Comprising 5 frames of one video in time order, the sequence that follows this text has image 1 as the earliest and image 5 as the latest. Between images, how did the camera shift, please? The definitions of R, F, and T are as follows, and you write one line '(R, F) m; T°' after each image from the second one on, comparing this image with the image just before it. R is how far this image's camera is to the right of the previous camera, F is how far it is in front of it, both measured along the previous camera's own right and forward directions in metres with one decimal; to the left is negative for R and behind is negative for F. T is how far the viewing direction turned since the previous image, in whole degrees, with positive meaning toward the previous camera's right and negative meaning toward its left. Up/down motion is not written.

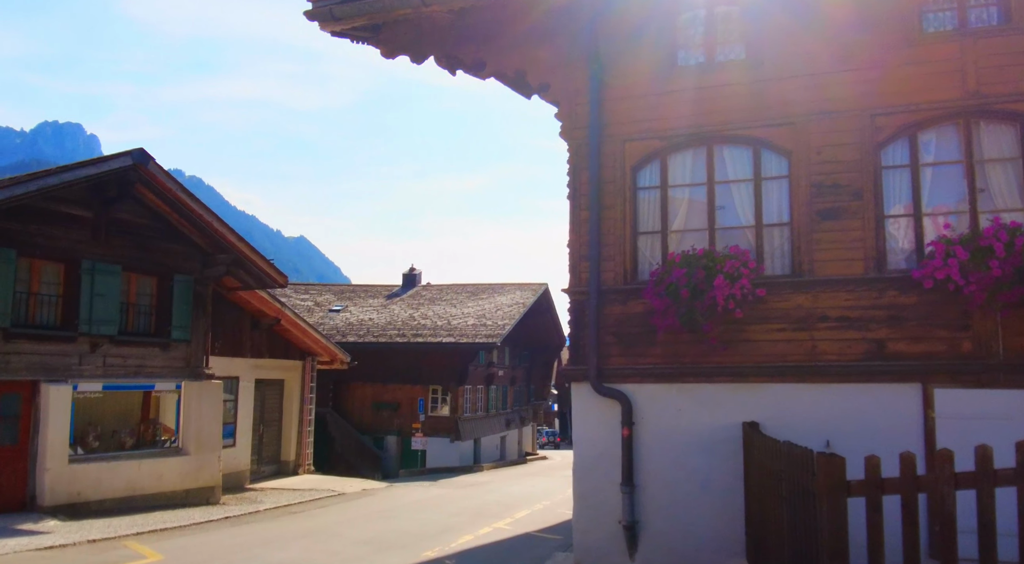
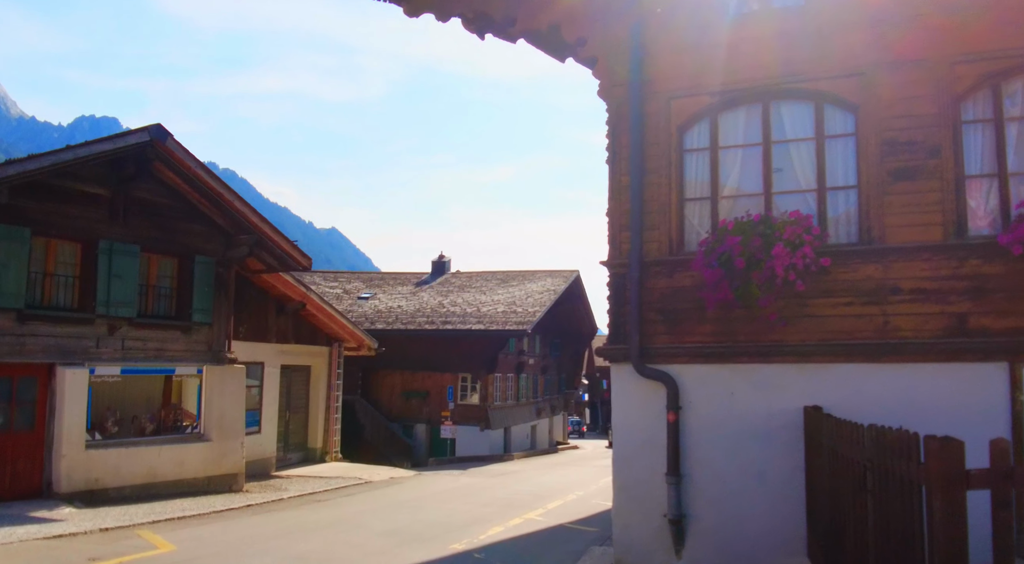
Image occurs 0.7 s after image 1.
(-0.1, +0.7) m; -2°
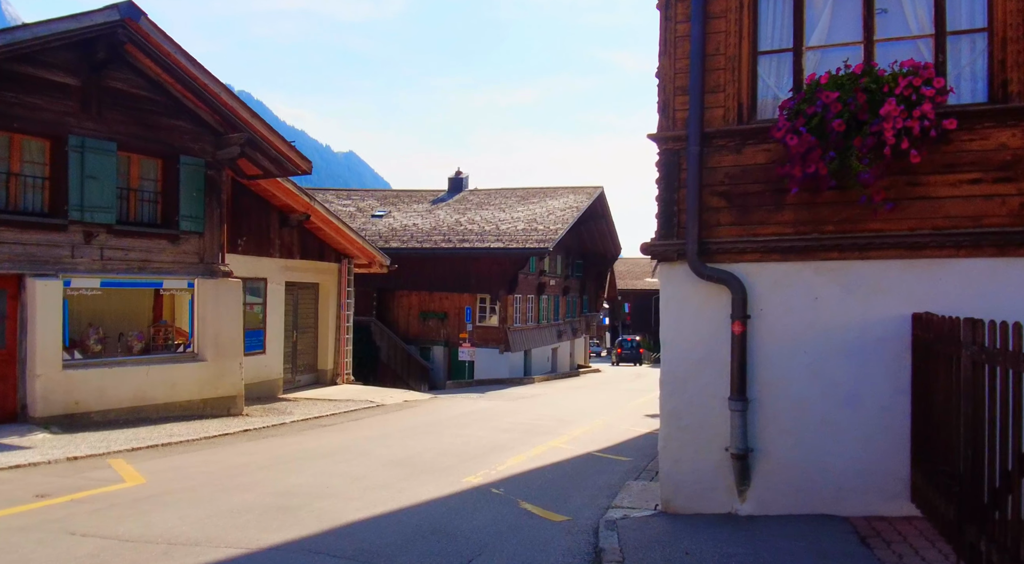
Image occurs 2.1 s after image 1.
(0.0, +1.6) m; -1°
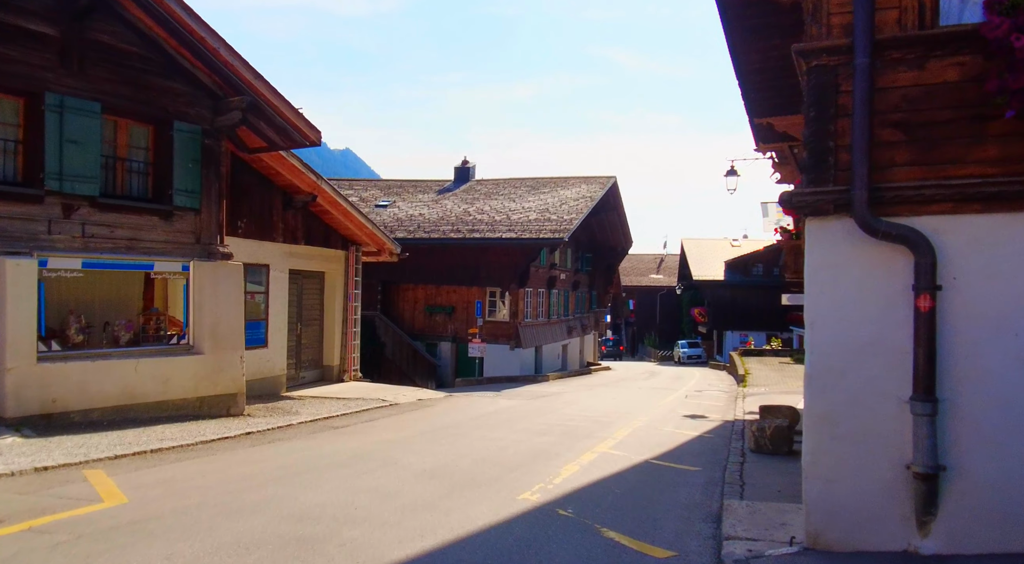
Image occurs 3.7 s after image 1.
(-0.6, +1.6) m; 0°
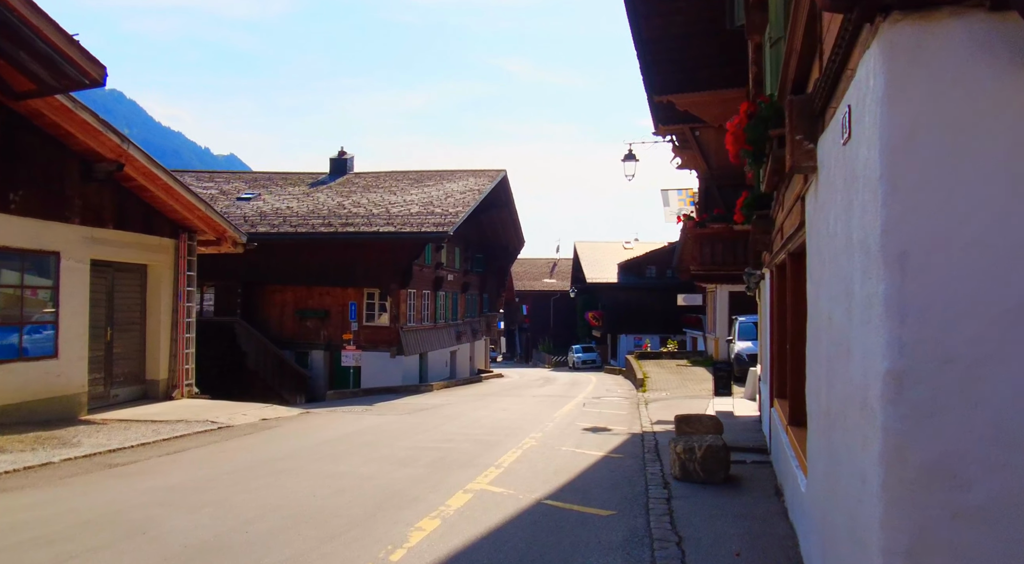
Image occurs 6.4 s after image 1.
(+0.5, +2.9) m; +7°
